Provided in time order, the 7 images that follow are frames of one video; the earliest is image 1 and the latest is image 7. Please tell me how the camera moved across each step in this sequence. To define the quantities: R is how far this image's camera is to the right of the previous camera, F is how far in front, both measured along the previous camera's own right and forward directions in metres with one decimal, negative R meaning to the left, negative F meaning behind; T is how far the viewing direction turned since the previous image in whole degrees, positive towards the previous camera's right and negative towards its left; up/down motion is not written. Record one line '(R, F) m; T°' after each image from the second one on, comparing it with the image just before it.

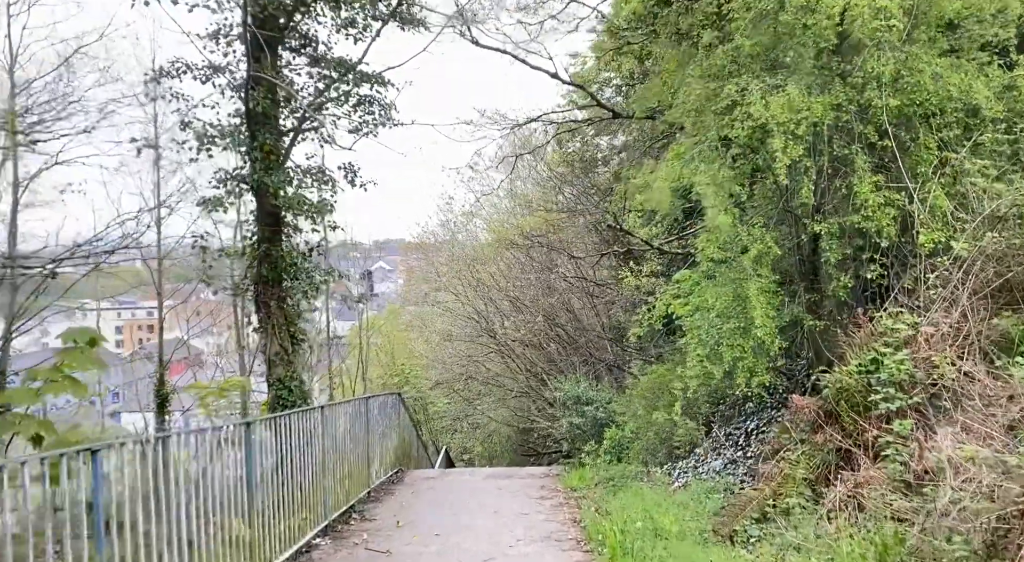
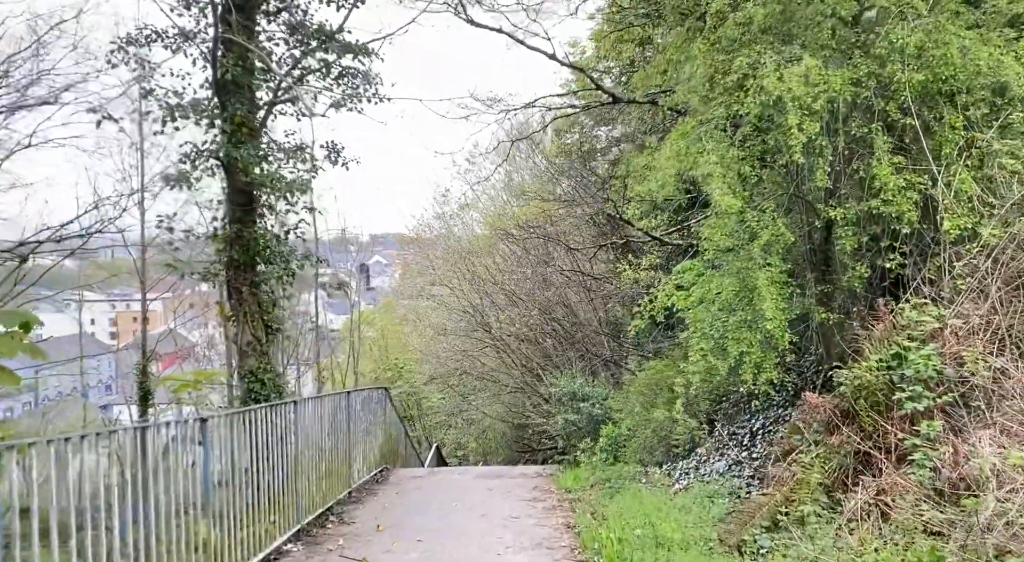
(0.0, +0.6) m; 0°
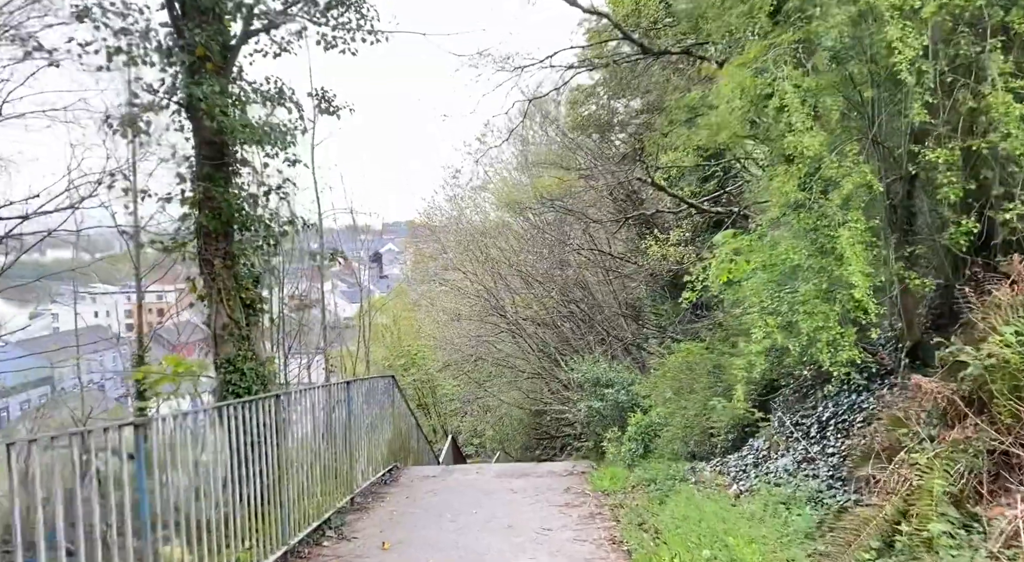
(-0.1, +1.3) m; -1°
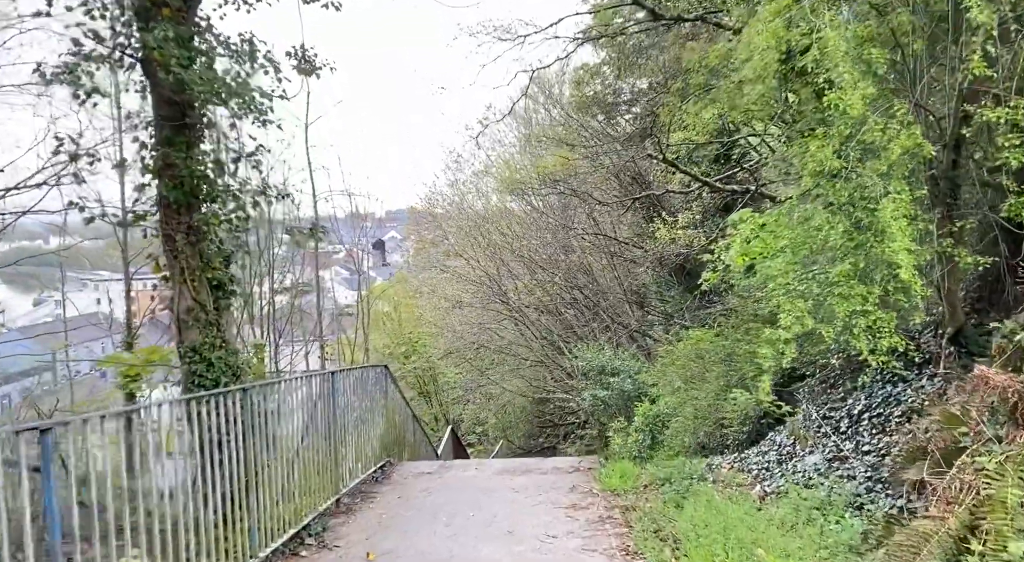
(0.0, +0.7) m; 0°
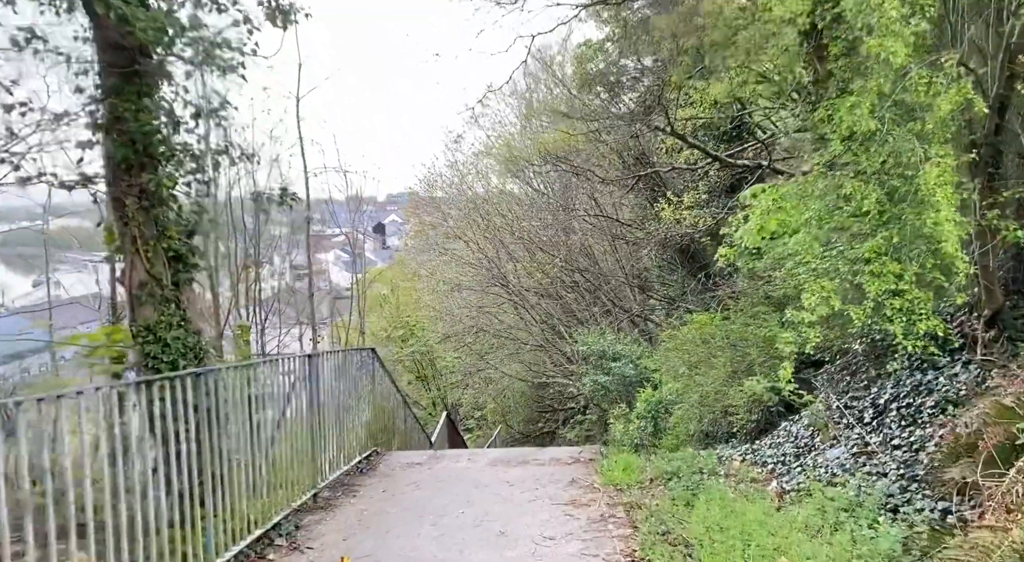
(0.0, +0.6) m; 0°
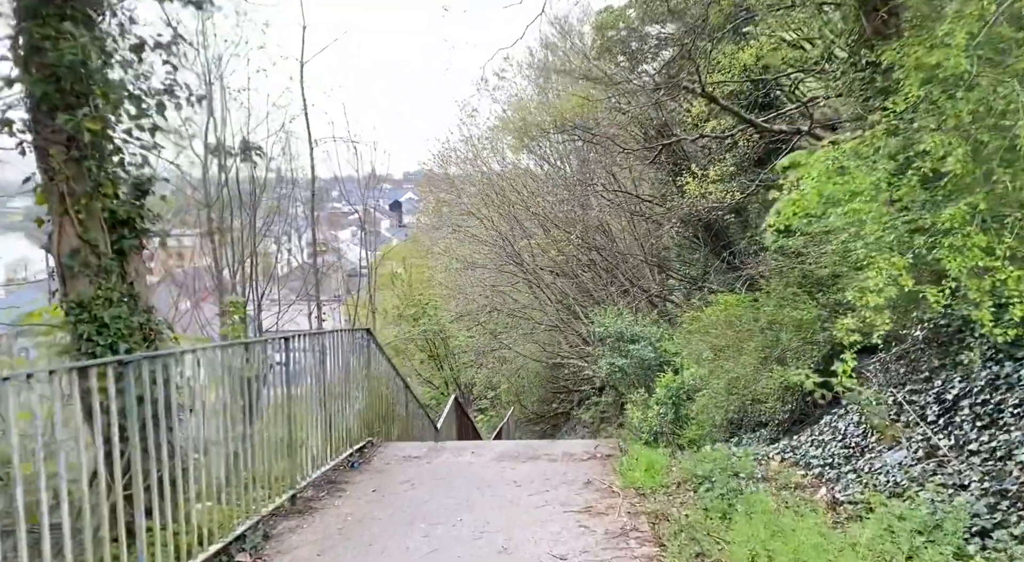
(0.0, +0.9) m; -1°
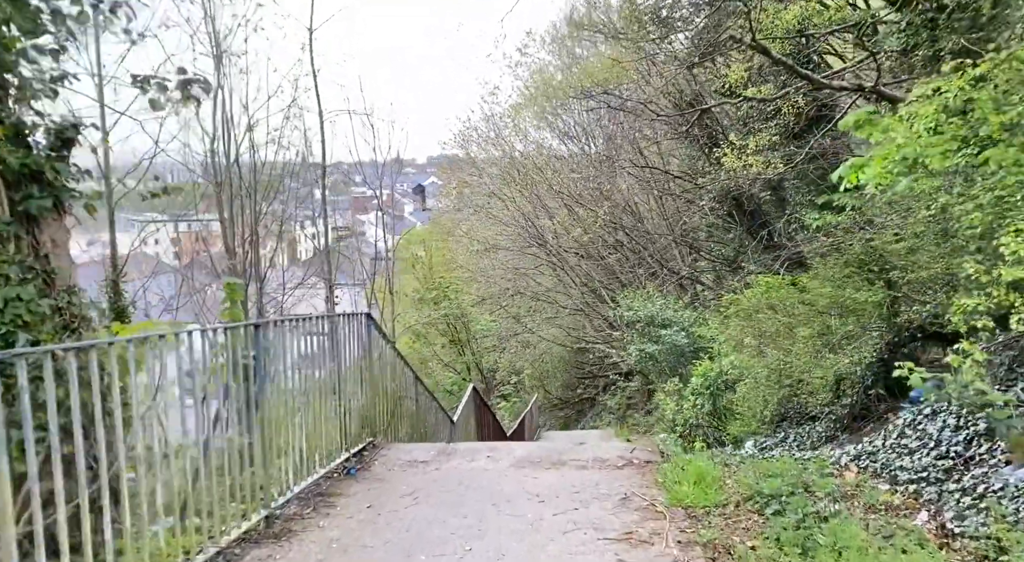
(0.0, +1.1) m; -1°
